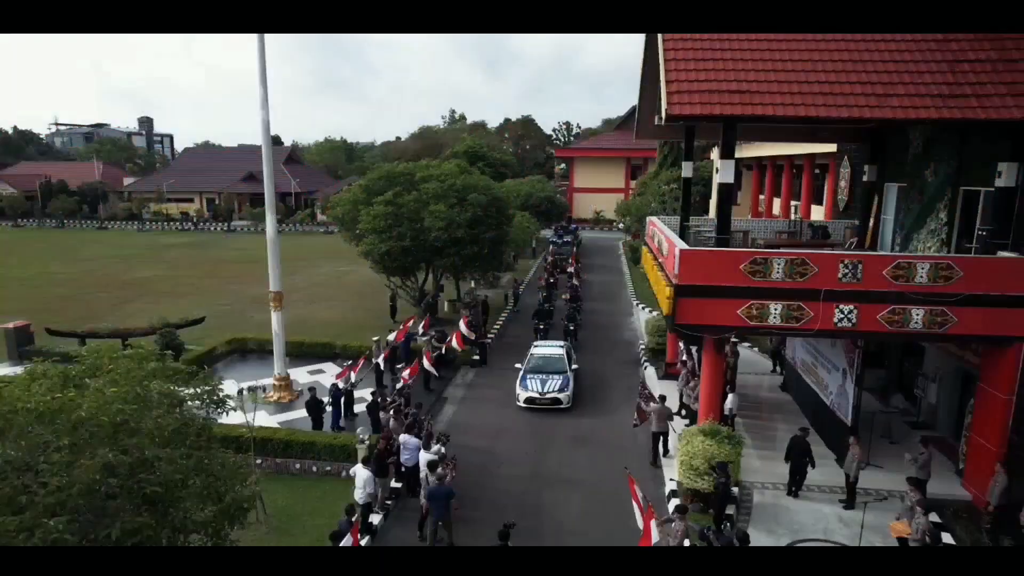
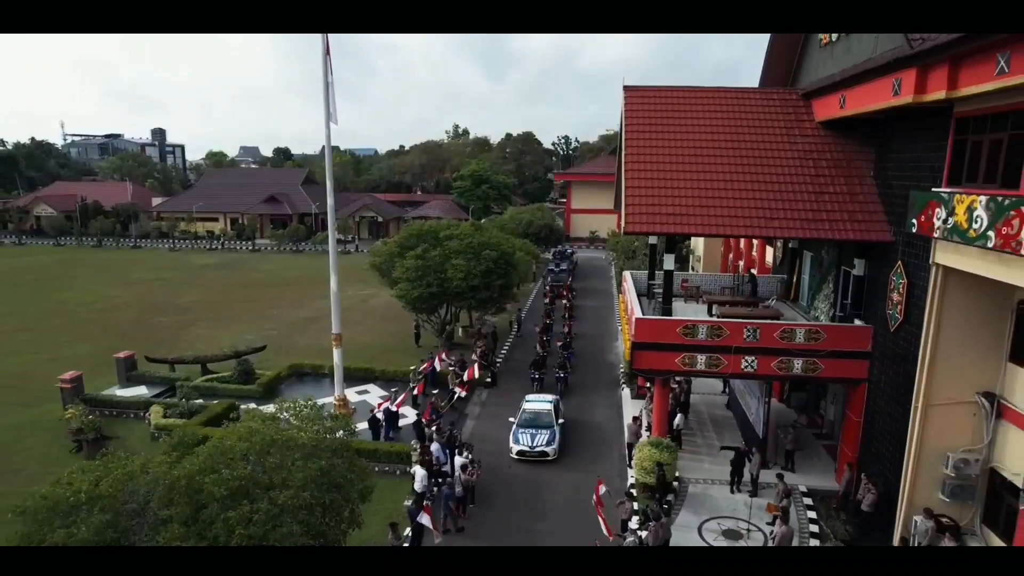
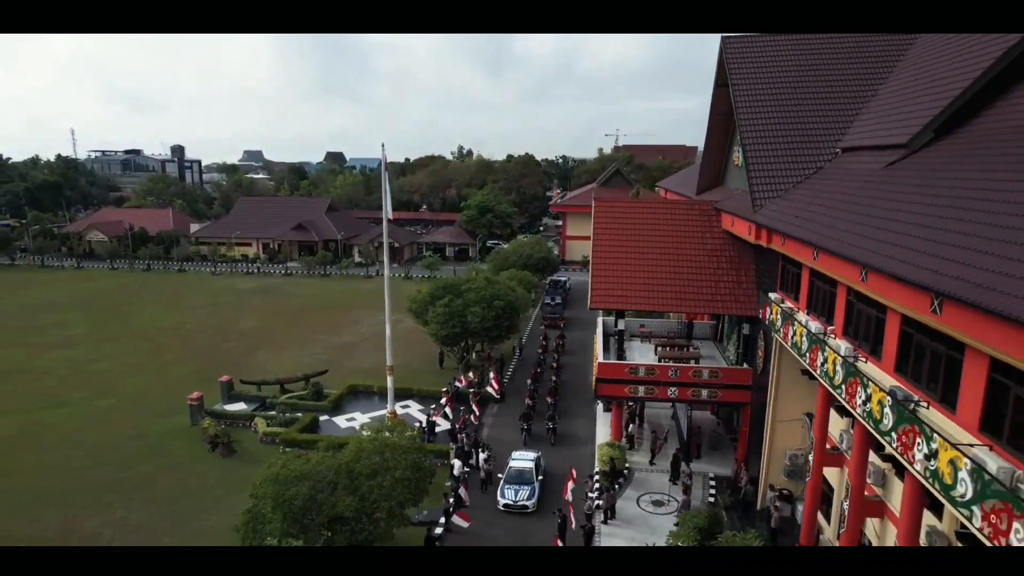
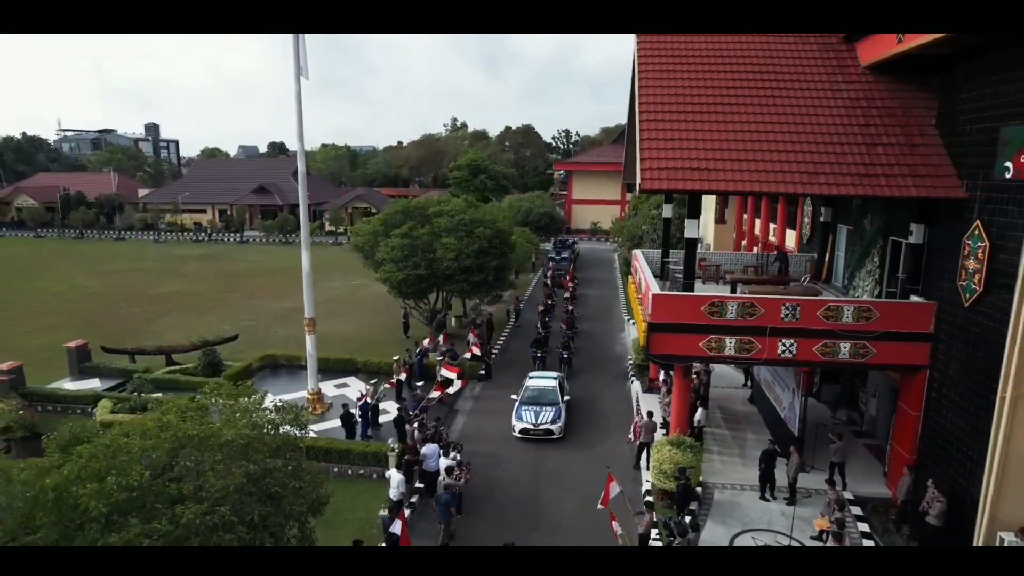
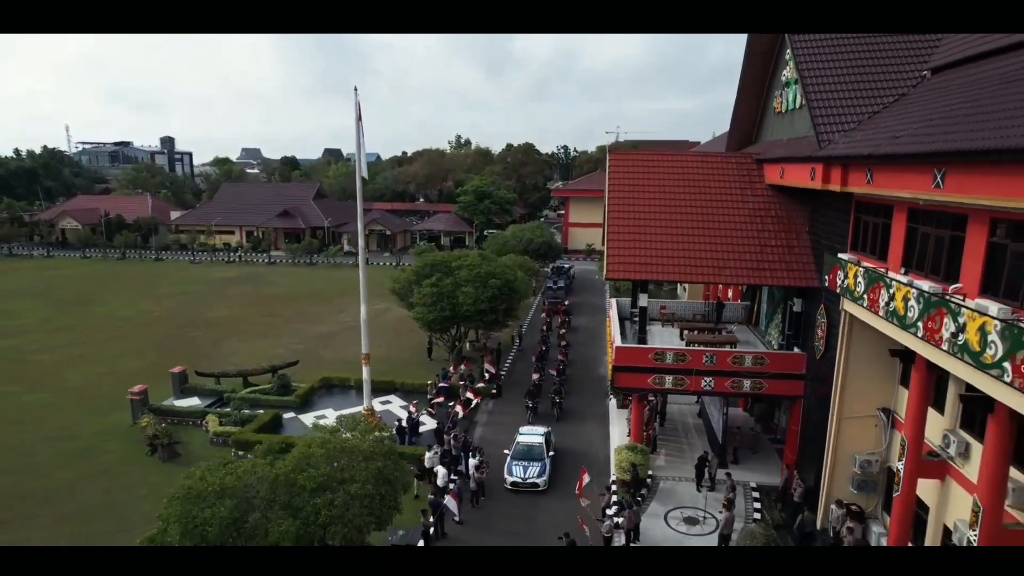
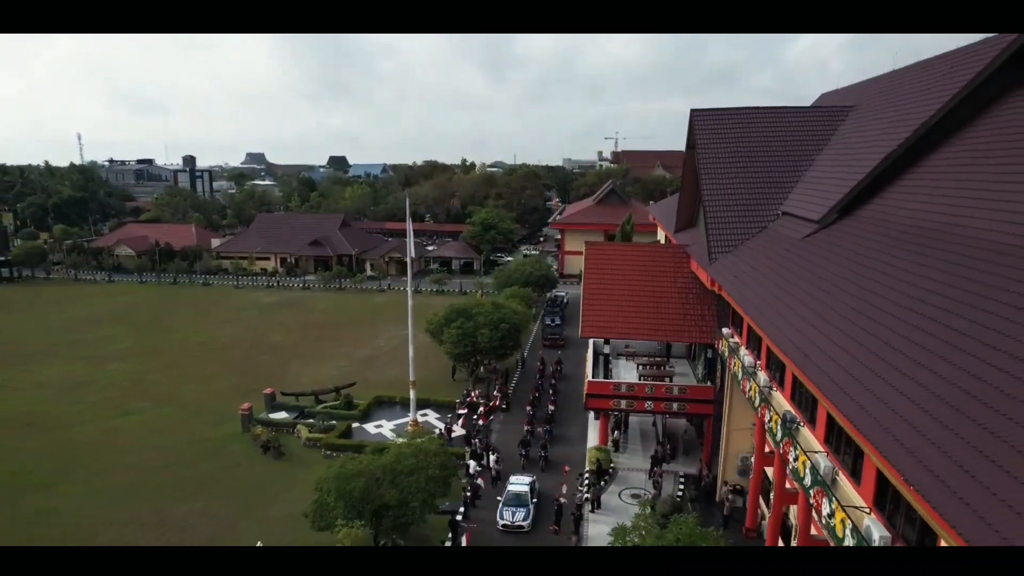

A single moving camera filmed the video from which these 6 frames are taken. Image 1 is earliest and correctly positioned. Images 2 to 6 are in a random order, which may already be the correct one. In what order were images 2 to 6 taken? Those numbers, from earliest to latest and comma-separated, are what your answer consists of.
4, 2, 5, 3, 6
